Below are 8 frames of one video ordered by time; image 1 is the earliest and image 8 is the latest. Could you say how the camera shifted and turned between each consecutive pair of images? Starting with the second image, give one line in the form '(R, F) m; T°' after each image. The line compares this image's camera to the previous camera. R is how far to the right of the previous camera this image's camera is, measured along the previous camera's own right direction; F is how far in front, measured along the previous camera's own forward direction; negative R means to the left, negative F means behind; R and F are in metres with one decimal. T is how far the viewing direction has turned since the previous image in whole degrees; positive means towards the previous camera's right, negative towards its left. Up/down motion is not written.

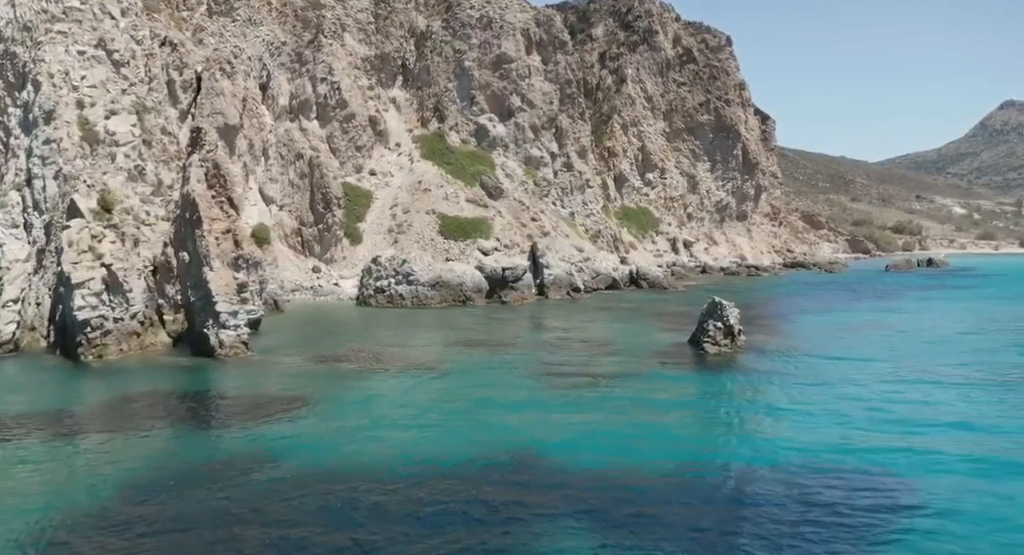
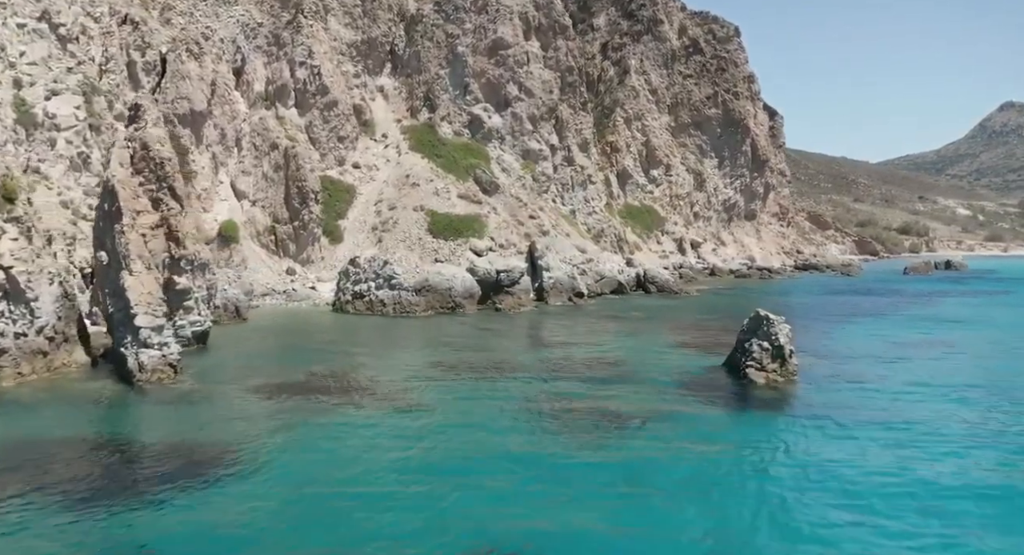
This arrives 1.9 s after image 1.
(0.0, +3.6) m; 0°
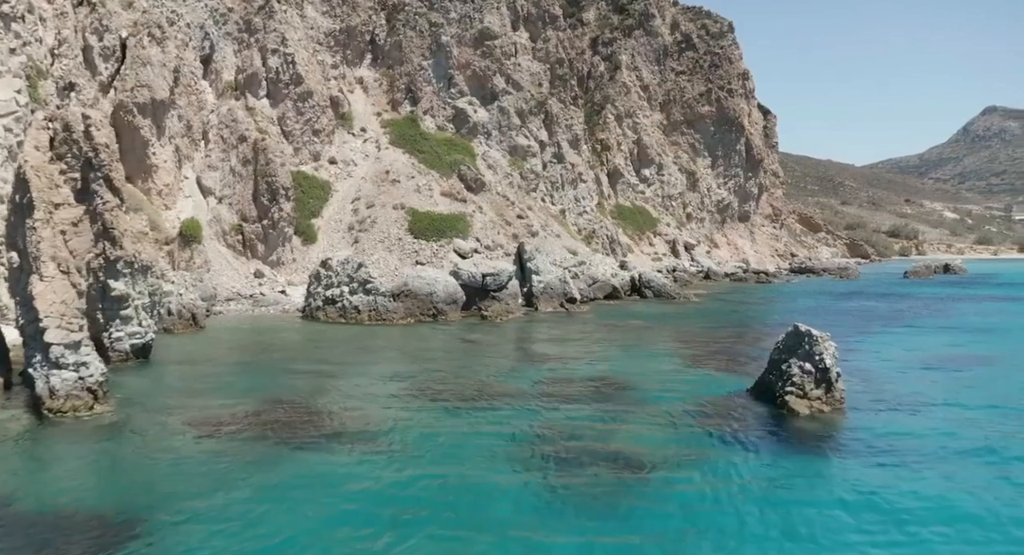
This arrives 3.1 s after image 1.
(-0.1, +2.4) m; +1°
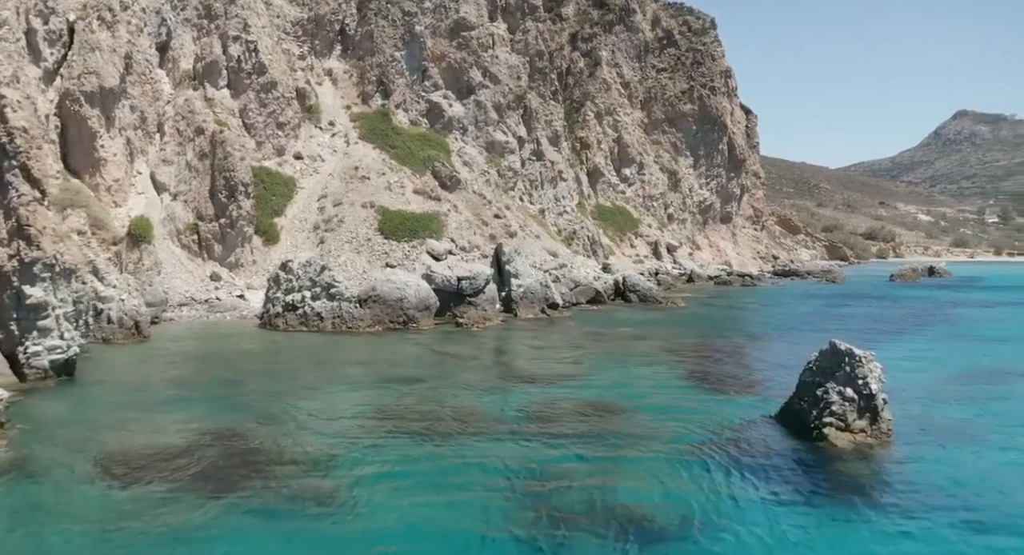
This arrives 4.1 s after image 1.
(-0.1, +2.0) m; +2°
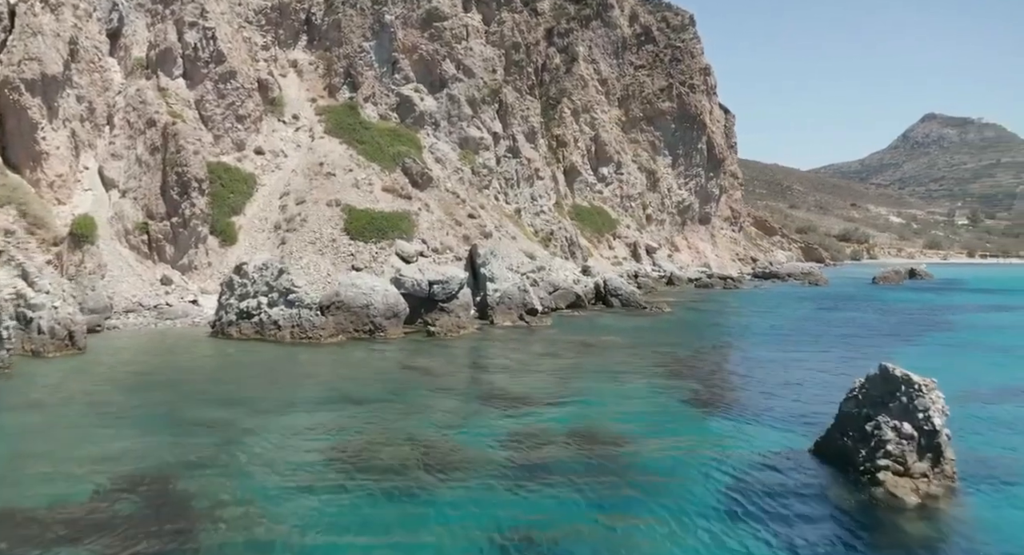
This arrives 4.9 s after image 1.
(-0.1, +1.8) m; +2°
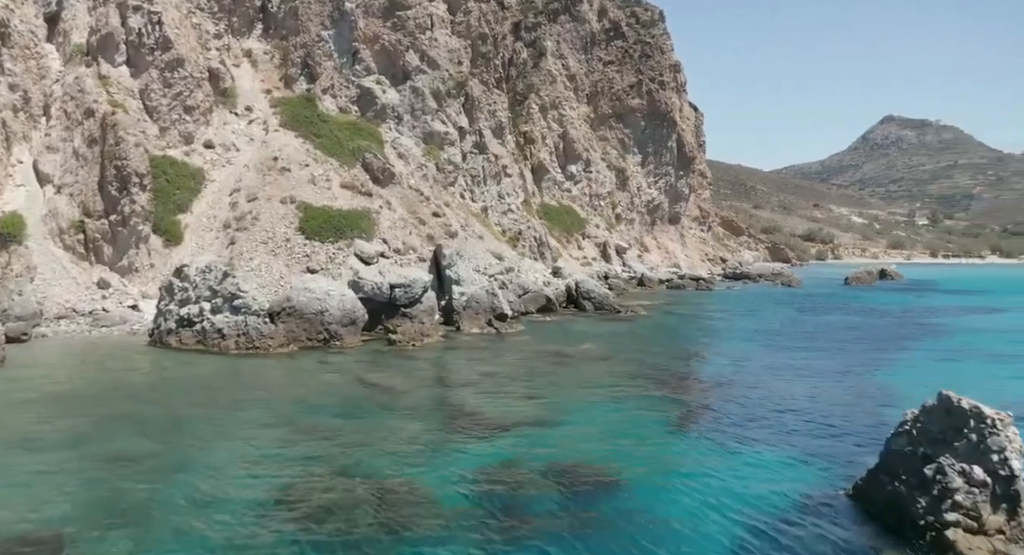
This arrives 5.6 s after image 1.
(-0.1, +1.6) m; +3°
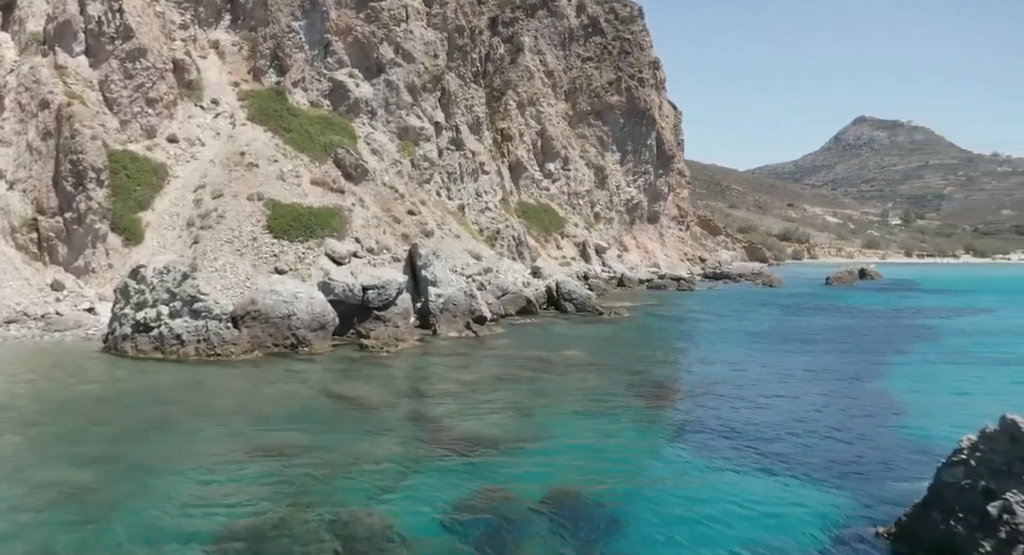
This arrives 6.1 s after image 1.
(-0.1, +1.0) m; +2°
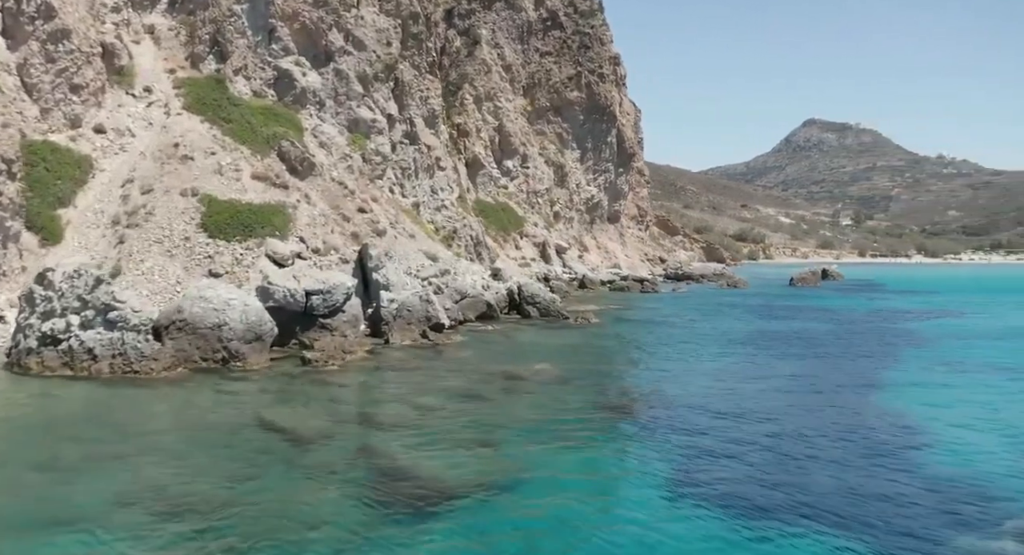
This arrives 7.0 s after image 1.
(-0.1, +1.8) m; +3°
